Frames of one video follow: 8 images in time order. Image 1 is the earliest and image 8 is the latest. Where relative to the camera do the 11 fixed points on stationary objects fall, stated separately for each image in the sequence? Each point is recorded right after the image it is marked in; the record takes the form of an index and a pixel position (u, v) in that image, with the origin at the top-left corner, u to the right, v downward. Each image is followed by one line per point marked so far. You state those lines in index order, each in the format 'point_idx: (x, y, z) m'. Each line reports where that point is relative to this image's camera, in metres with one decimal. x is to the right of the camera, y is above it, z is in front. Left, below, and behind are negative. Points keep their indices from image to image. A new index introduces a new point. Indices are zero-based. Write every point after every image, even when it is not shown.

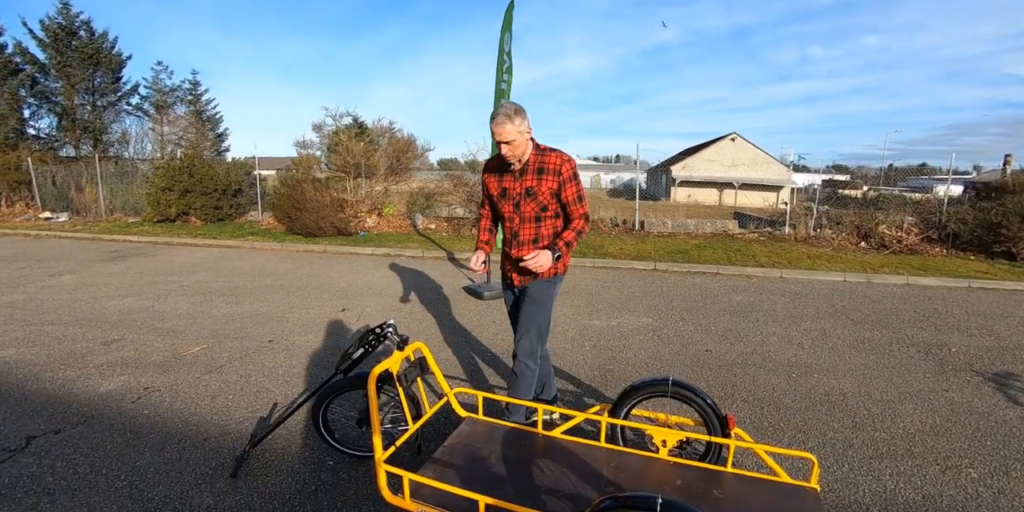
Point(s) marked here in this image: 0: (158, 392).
0: (-2.8, -1.1, +4.3) m
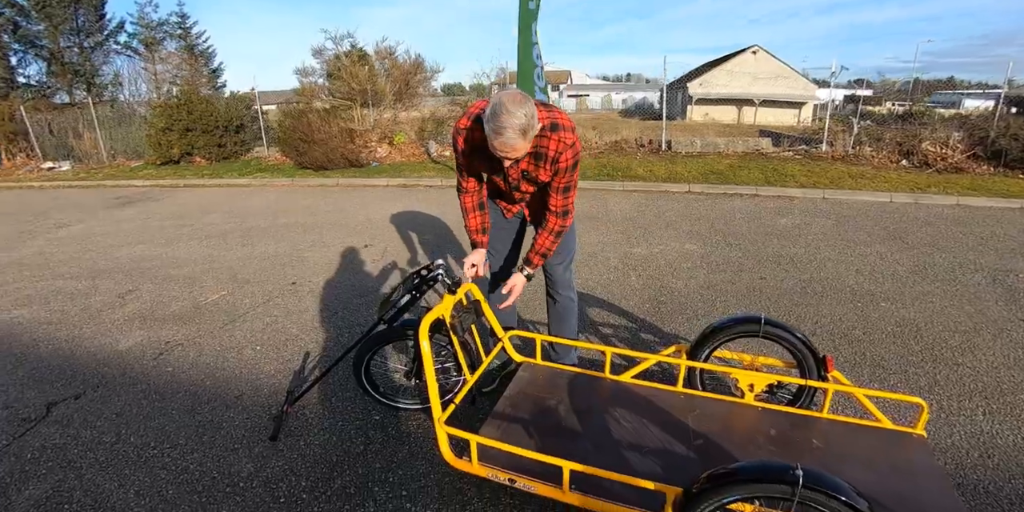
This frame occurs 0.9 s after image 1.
0: (-2.4, -0.7, +4.0) m
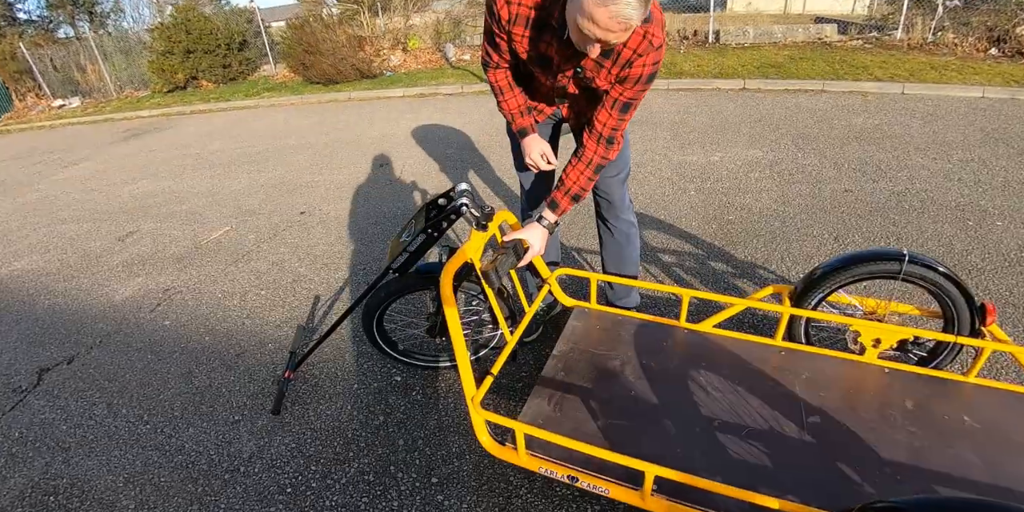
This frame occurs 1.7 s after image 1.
0: (-2.2, -0.2, +3.5) m
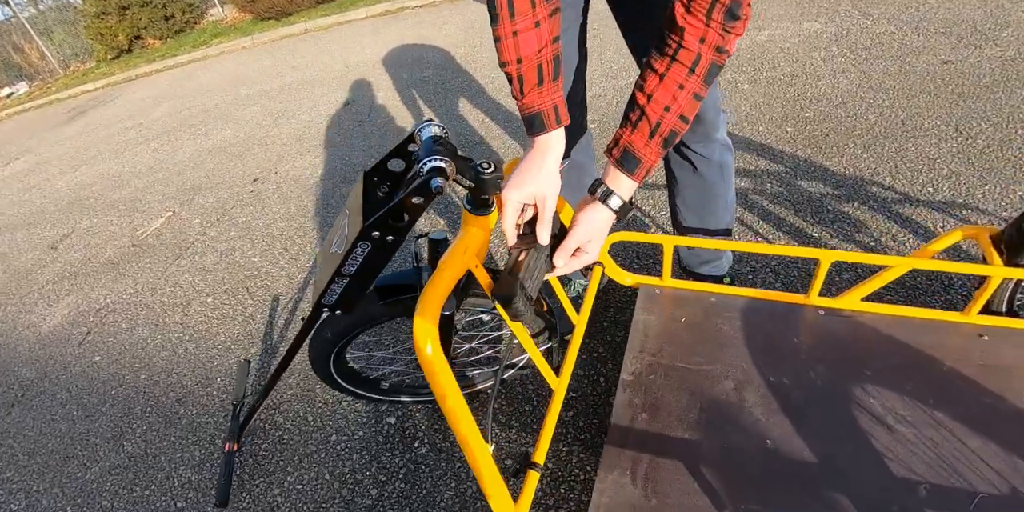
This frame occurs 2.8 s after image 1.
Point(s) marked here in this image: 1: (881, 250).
0: (-2.0, -0.3, +2.8) m
1: (+1.4, 0.0, +2.0) m
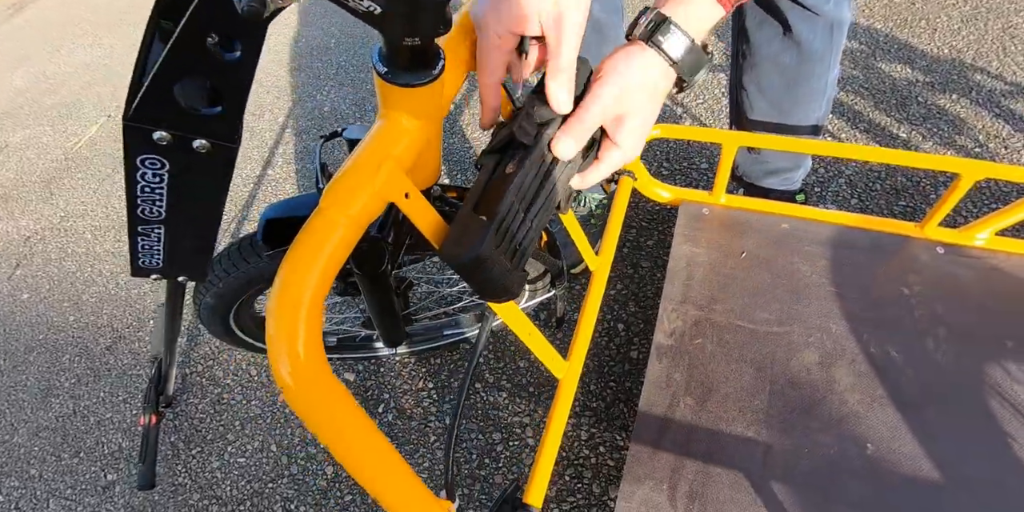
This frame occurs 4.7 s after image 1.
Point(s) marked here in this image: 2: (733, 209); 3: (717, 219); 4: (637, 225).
0: (-2.1, +0.1, +2.4) m
1: (+1.3, +0.3, +1.5) m
2: (+0.5, +0.1, +1.1) m
3: (+0.4, +0.1, +1.1) m
4: (+0.3, +0.1, +1.3) m
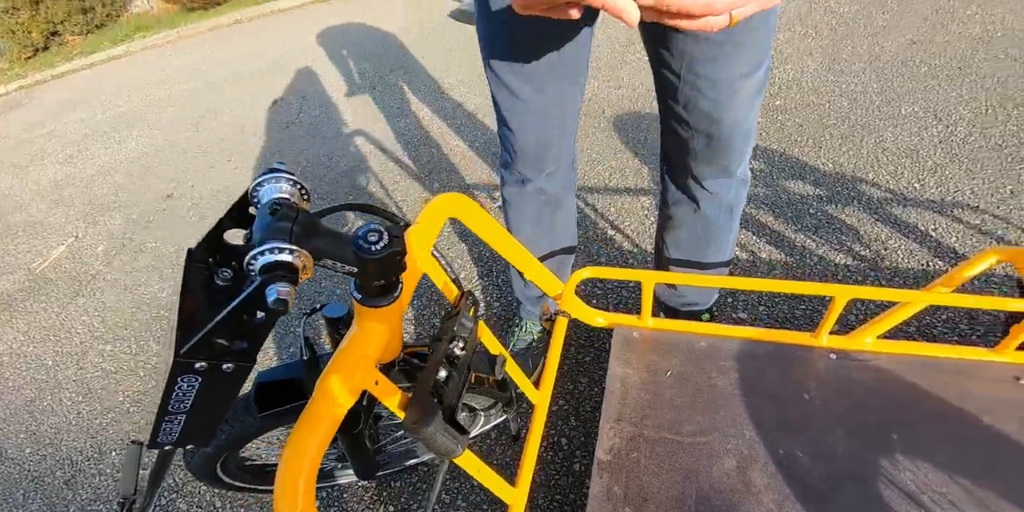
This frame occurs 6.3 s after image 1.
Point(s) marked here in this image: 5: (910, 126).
0: (-2.2, -0.5, +2.3) m
1: (+1.2, 0.0, +1.8) m
2: (+0.3, -0.2, +1.3) m
3: (+0.3, -0.2, +1.3) m
4: (+0.2, -0.2, +1.5) m
5: (+1.8, +0.6, +2.4) m
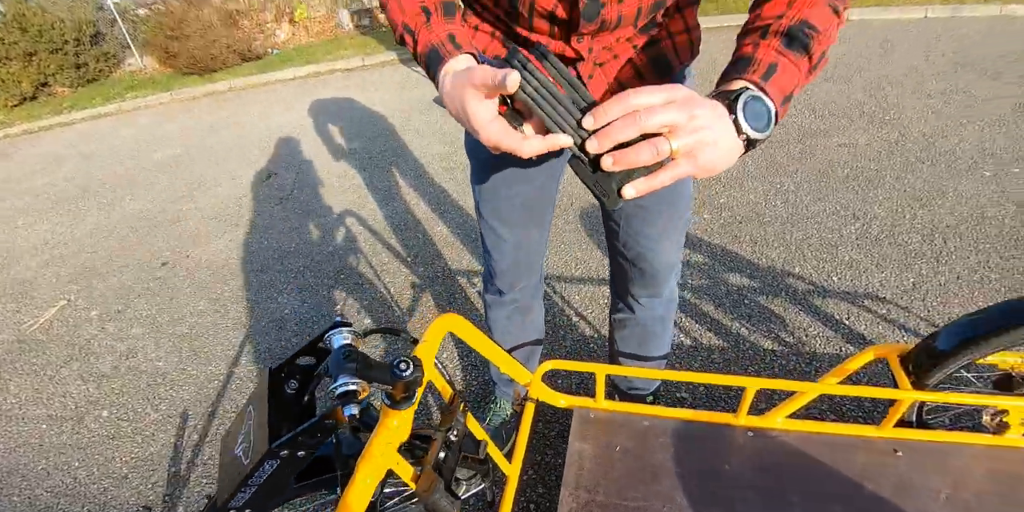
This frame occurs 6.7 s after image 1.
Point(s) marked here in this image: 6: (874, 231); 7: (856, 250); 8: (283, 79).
0: (-2.4, -0.8, +2.4) m
1: (+1.1, -0.3, +2.1) m
2: (+0.3, -0.4, +1.5) m
3: (+0.2, -0.5, +1.5) m
4: (+0.1, -0.5, +1.7) m
5: (+1.7, +0.2, +2.8) m
6: (+1.9, +0.1, +2.8) m
7: (+1.7, 0.0, +2.6) m
8: (-2.6, +2.0, +6.1) m
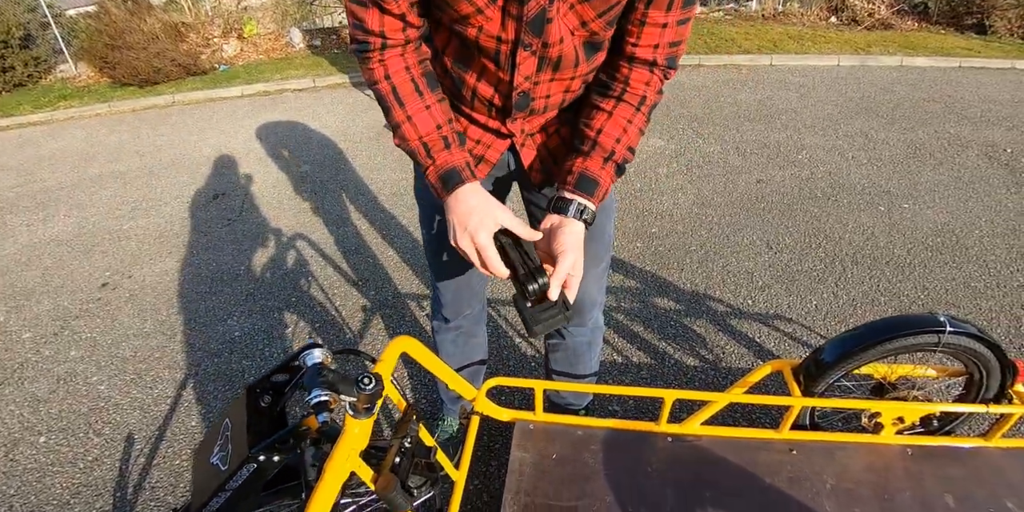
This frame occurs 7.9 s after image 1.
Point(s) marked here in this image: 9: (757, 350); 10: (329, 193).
0: (-2.6, -0.9, +2.3) m
1: (+0.9, -0.5, +2.3) m
2: (+0.1, -0.5, +1.7) m
3: (+0.1, -0.5, +1.7) m
4: (-0.1, -0.6, +1.9) m
5: (+1.4, 0.0, +3.1) m
6: (+1.6, 0.0, +3.1) m
7: (+1.4, -0.1, +2.9) m
8: (-3.2, +1.8, +6.1) m
9: (+1.1, -0.4, +2.4) m
10: (-1.3, +0.4, +3.7) m
